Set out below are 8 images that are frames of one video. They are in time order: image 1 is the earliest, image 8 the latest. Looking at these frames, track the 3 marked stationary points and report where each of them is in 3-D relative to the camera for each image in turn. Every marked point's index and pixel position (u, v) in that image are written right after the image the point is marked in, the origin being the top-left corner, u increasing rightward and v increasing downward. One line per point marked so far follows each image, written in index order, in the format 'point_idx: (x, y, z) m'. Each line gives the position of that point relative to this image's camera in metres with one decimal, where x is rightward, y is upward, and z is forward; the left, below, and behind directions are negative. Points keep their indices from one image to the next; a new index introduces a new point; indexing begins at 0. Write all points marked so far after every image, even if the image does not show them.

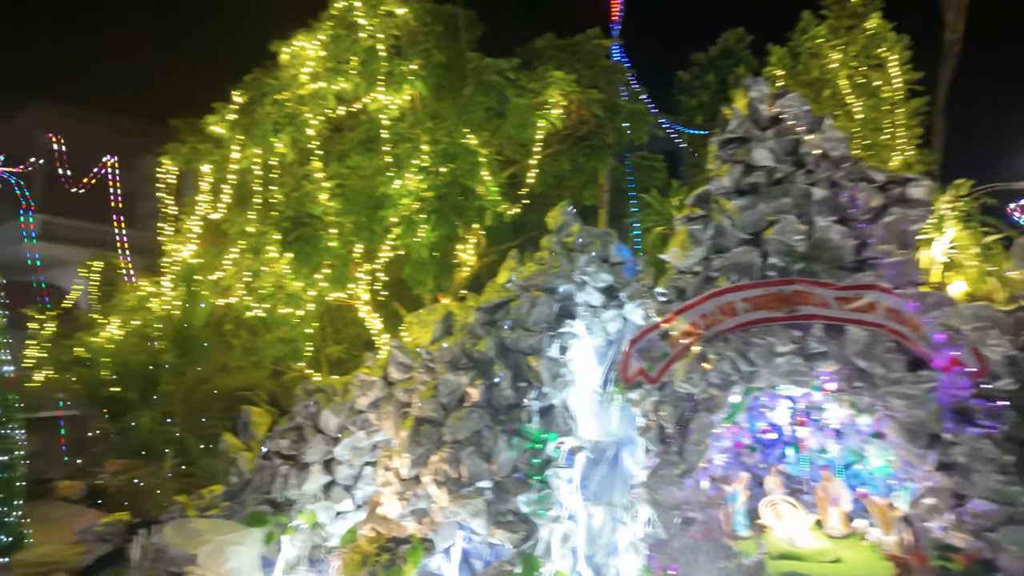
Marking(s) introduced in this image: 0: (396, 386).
0: (-1.0, -0.8, +4.9) m
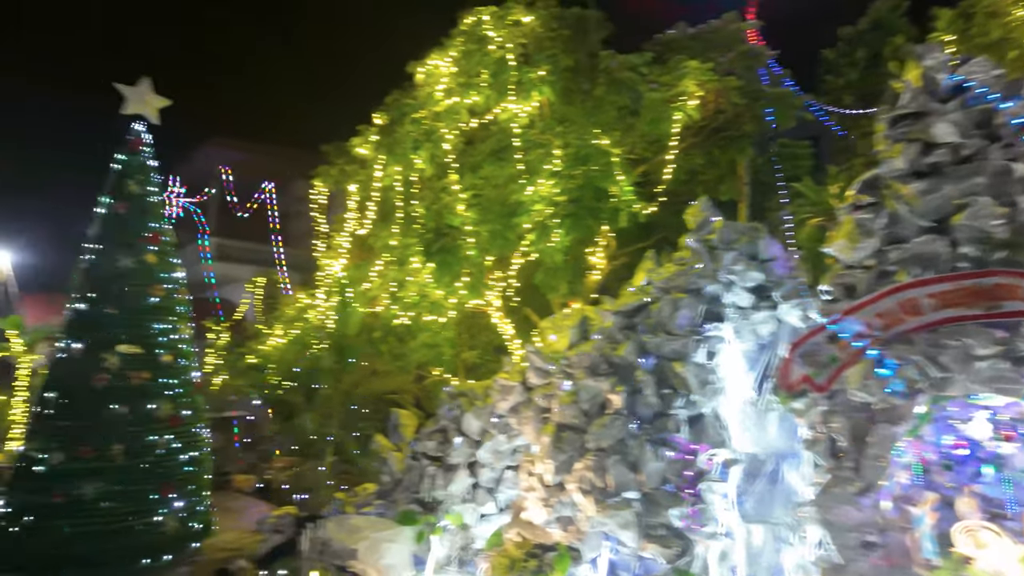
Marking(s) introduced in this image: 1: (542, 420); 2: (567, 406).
0: (+0.2, -0.9, +4.9) m
1: (+0.2, -1.1, +4.9) m
2: (+0.4, -0.9, +4.4) m
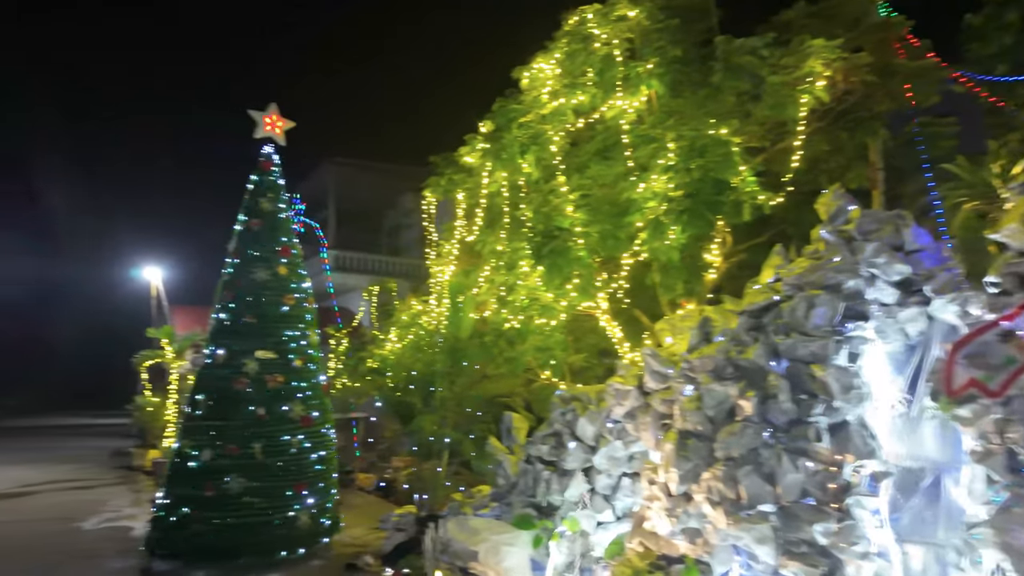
0: (+1.1, -0.9, +4.7) m
1: (+1.2, -1.1, +4.7) m
2: (+1.3, -0.9, +4.2) m
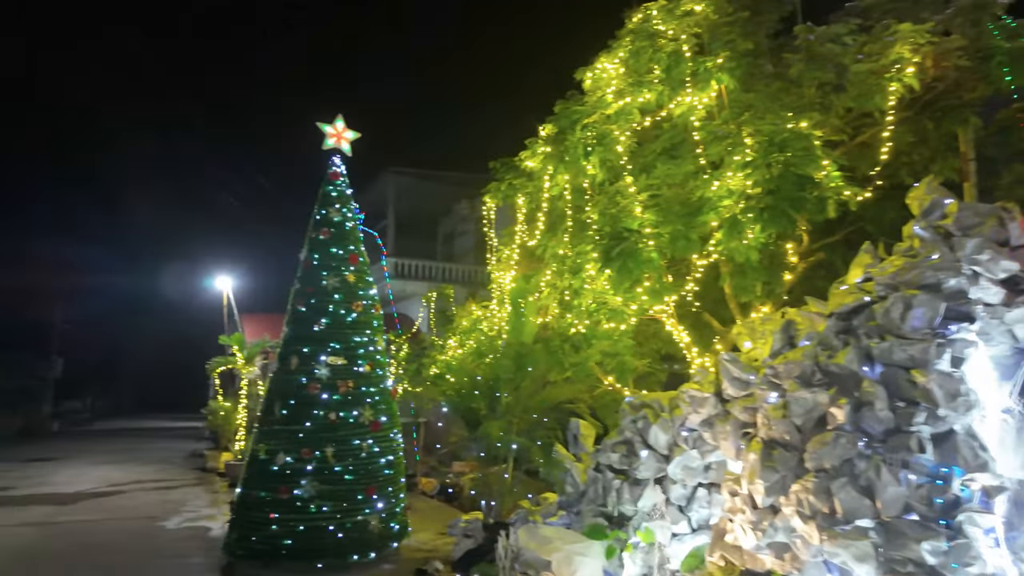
0: (+1.7, -0.9, +4.5) m
1: (+1.7, -1.1, +4.5) m
2: (+1.8, -0.9, +4.0) m
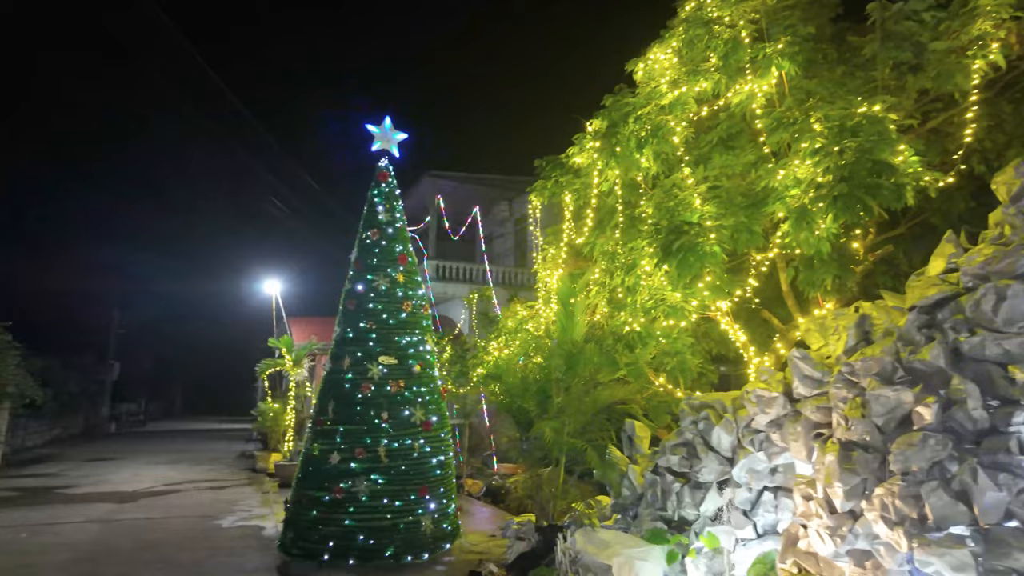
0: (+2.1, -0.8, +4.3) m
1: (+2.2, -1.1, +4.2) m
2: (+2.2, -0.8, +3.8) m
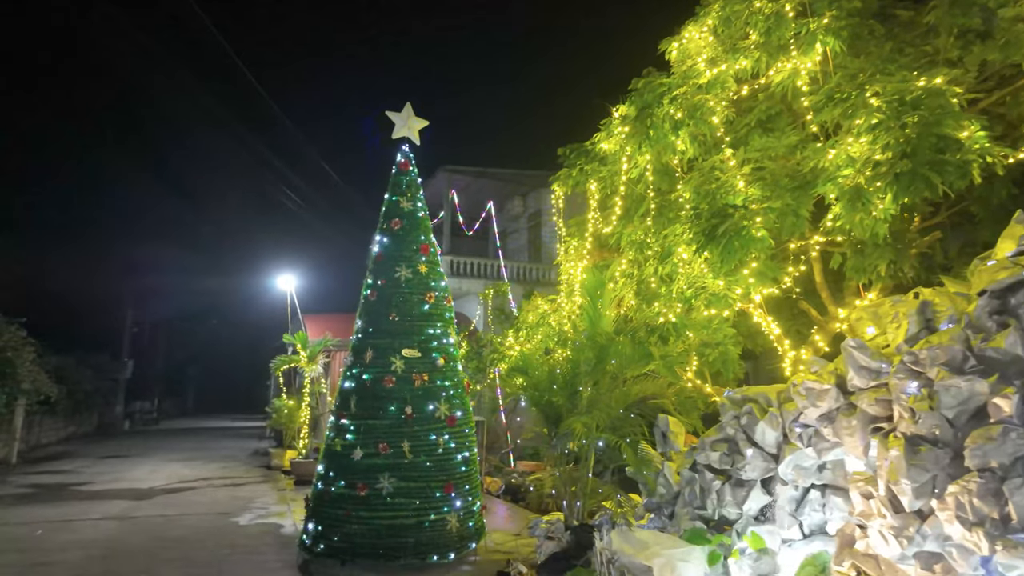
0: (+2.4, -0.7, +4.1) m
1: (+2.4, -1.0, +4.0) m
2: (+2.4, -0.7, +3.5) m
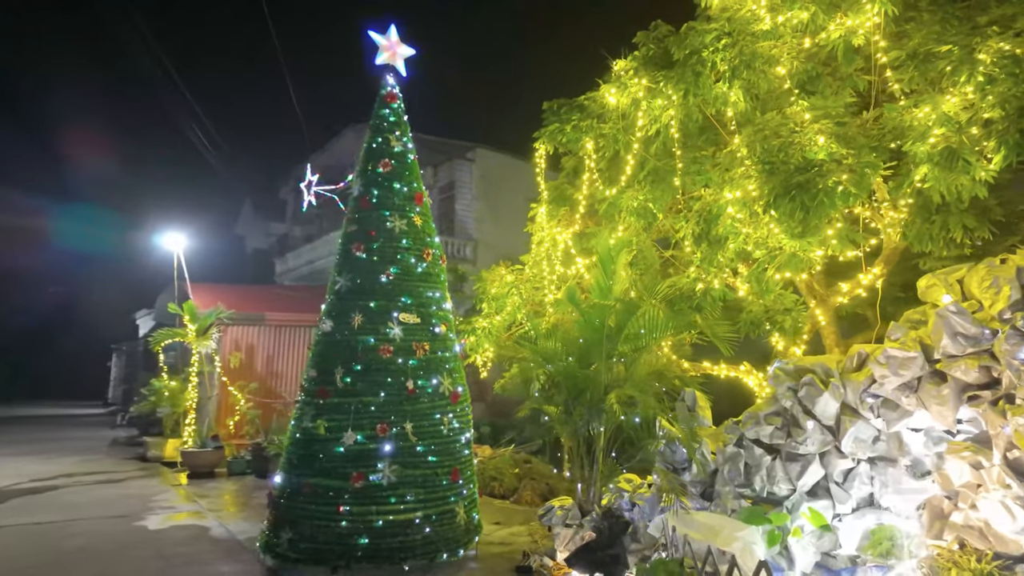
0: (+2.9, -0.5, +3.9) m
1: (+2.9, -0.7, +3.8) m
2: (+3.1, -0.5, +3.4) m
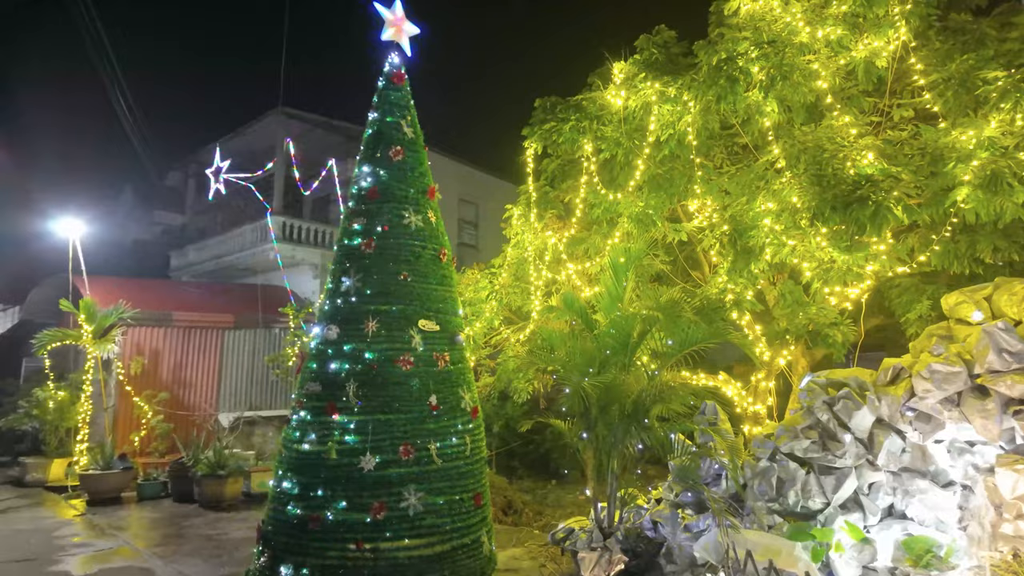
0: (+3.3, -0.6, +4.1) m
1: (+3.4, -0.8, +4.0) m
2: (+3.6, -0.6, +3.6) m
